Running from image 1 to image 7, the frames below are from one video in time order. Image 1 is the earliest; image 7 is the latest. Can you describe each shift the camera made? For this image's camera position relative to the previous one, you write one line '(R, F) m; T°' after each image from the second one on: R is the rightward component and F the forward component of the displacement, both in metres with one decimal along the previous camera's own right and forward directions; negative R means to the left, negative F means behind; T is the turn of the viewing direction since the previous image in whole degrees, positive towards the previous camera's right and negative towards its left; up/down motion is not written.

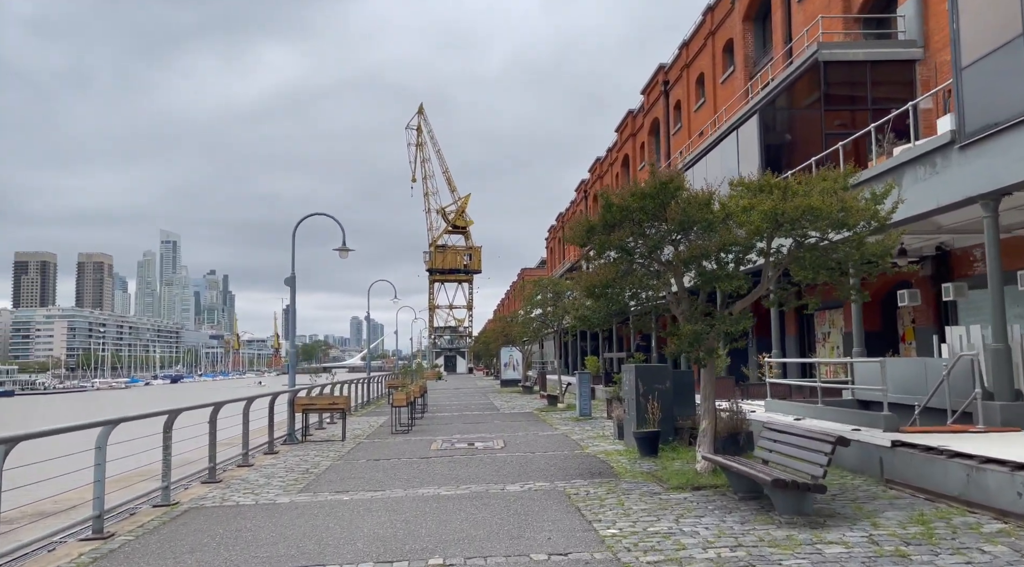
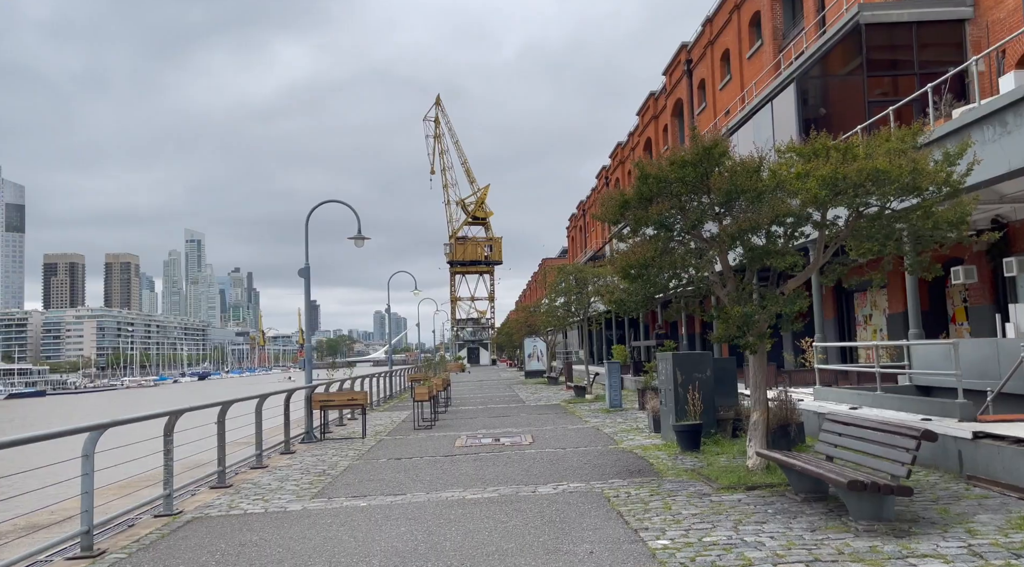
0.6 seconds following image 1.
(-0.1, +0.9) m; -2°
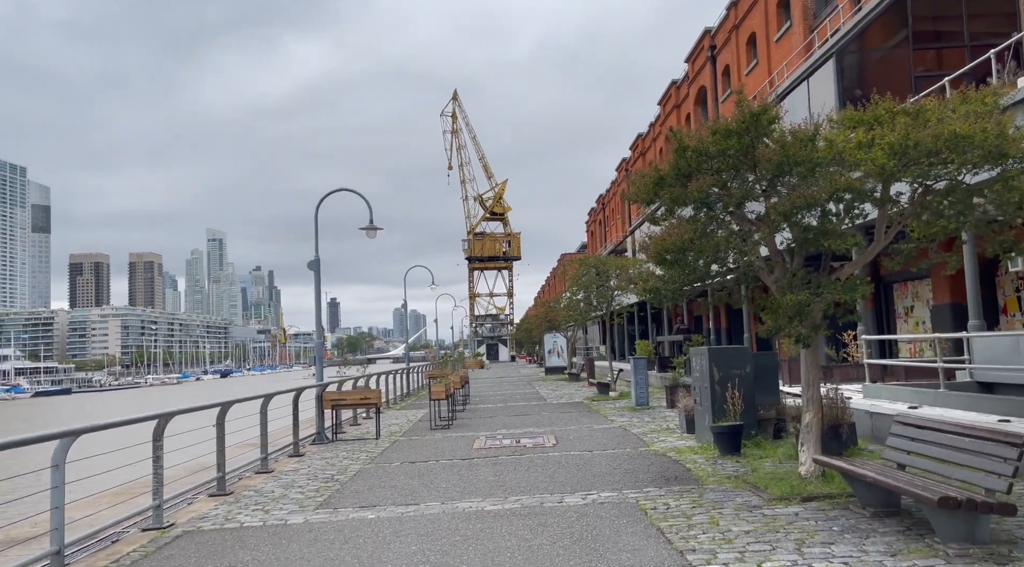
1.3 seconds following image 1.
(0.0, +0.9) m; -1°
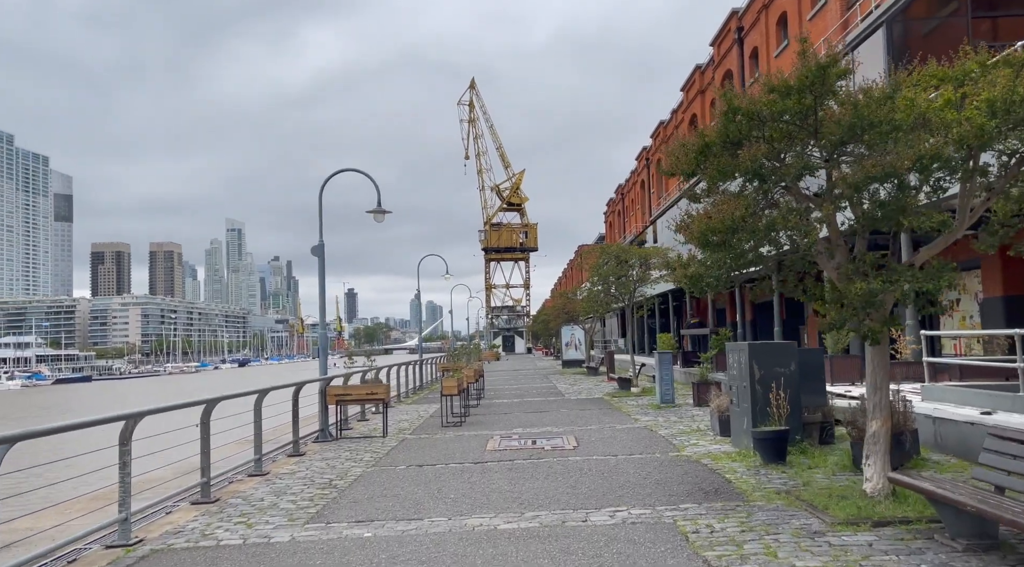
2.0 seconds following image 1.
(0.0, +1.1) m; -1°
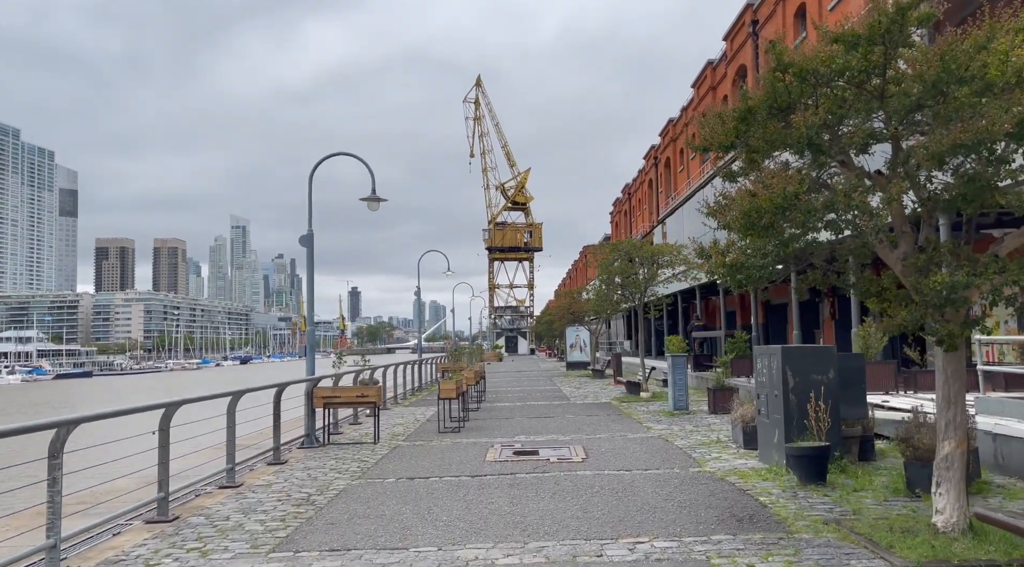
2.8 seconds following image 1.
(0.0, +1.1) m; 0°
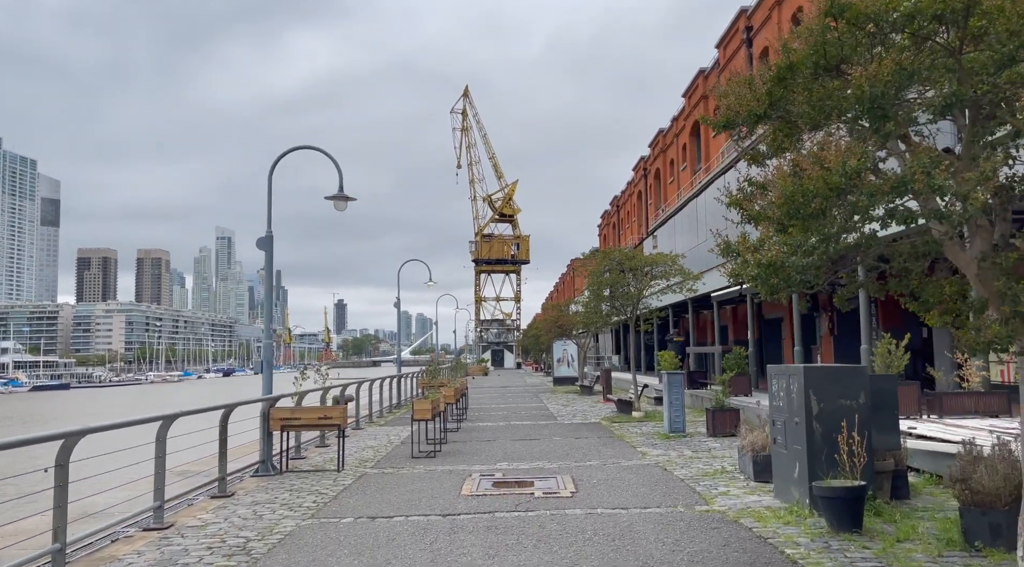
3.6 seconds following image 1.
(+0.1, +1.3) m; +1°
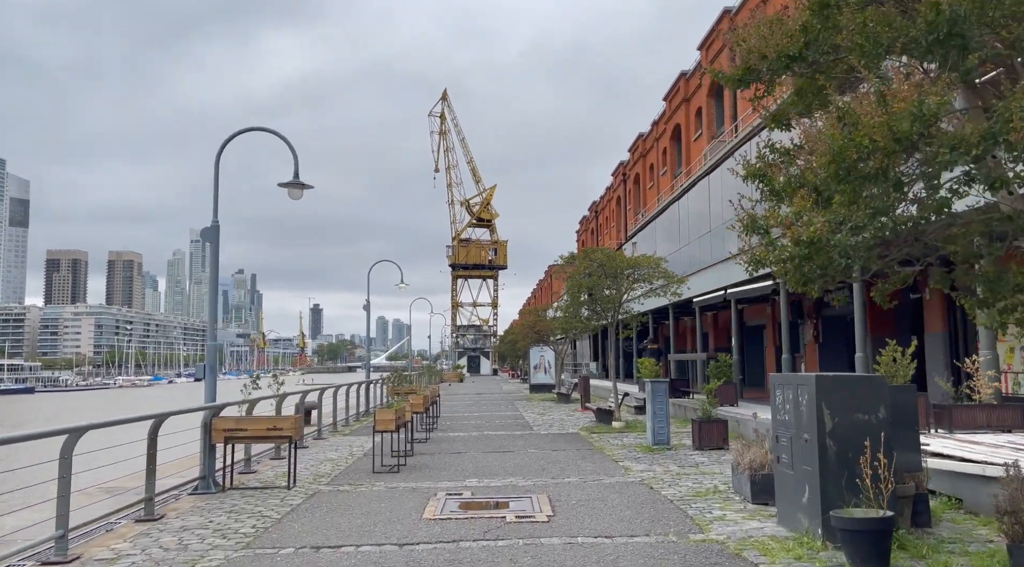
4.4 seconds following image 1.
(+0.1, +1.1) m; +2°
